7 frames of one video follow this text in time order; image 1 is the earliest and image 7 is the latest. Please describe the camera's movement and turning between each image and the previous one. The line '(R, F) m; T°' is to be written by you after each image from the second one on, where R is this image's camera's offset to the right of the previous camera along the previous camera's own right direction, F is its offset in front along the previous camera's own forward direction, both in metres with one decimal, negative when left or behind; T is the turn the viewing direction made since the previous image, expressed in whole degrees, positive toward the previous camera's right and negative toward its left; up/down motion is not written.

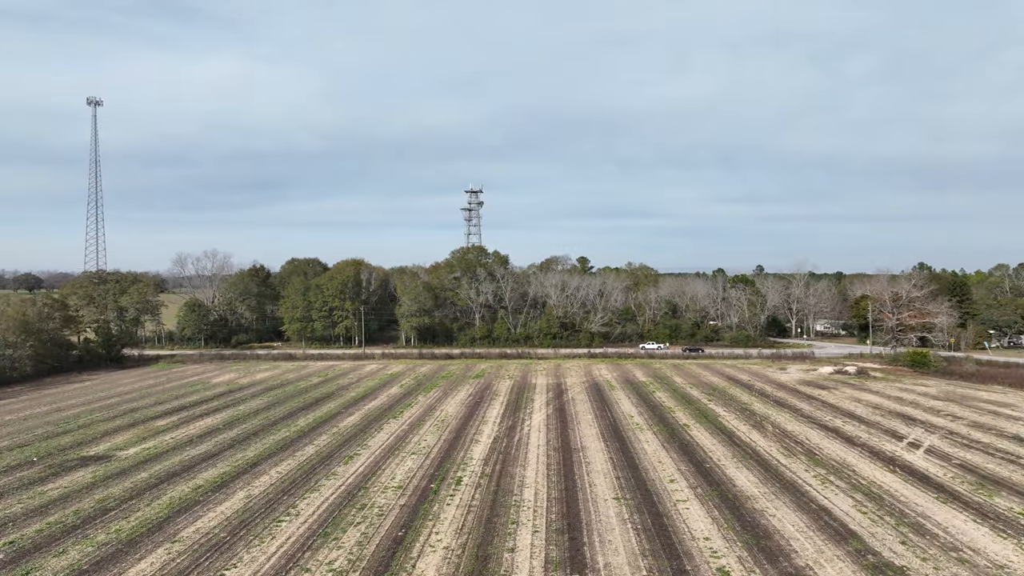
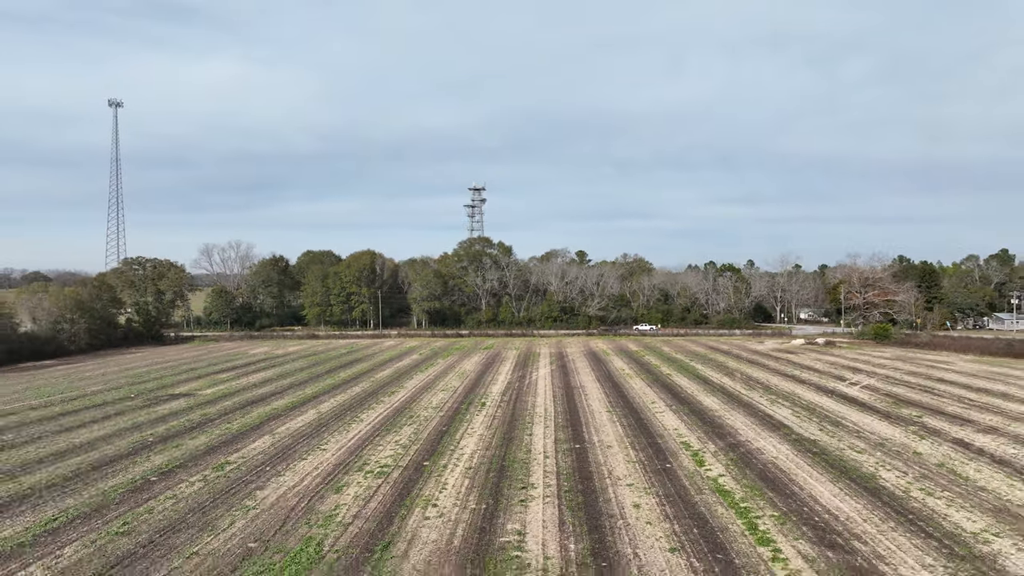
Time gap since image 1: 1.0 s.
(-0.5, -3.4) m; 0°
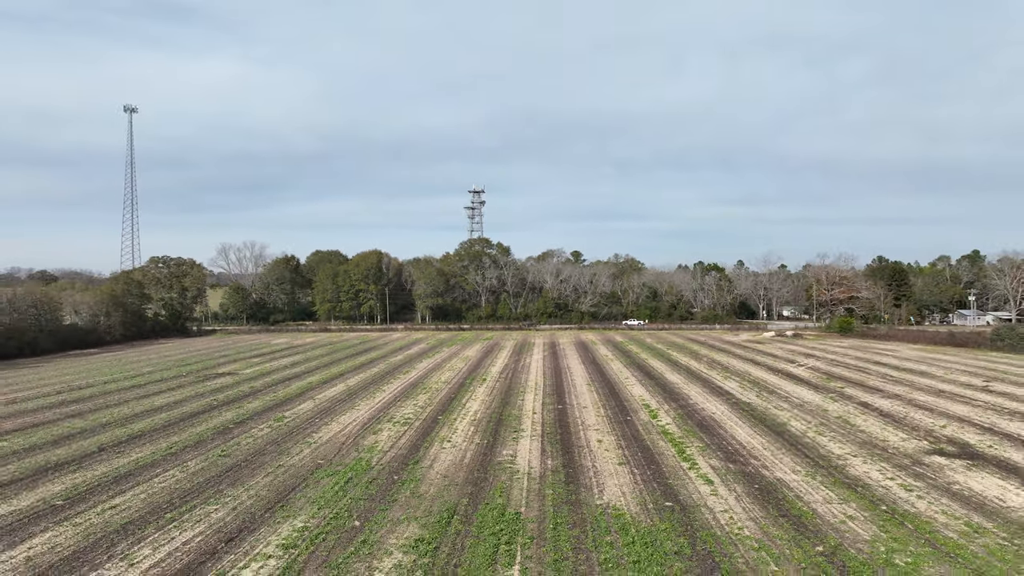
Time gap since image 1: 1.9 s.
(+0.1, -3.1) m; 0°
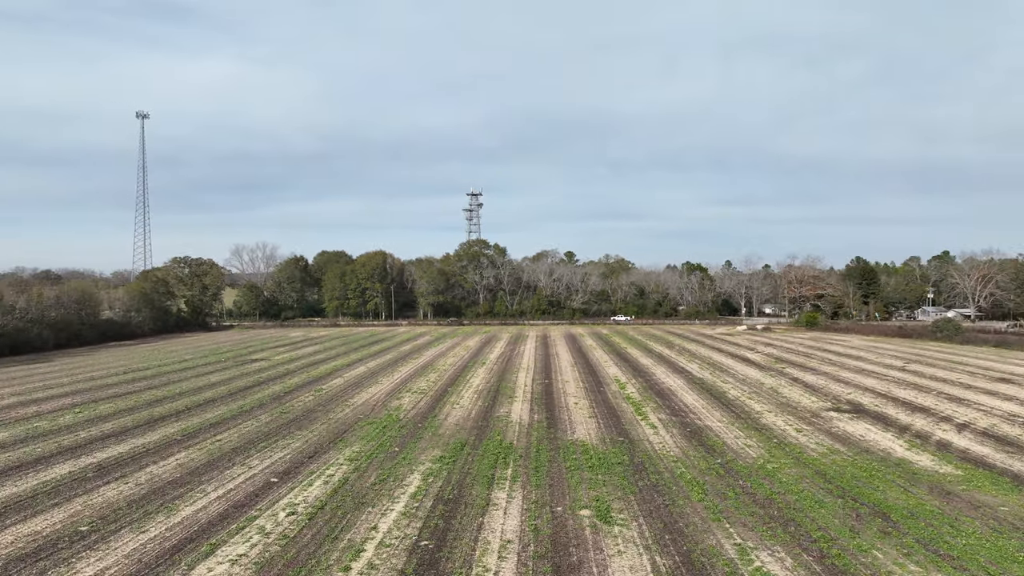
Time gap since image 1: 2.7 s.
(0.0, -3.4) m; 0°
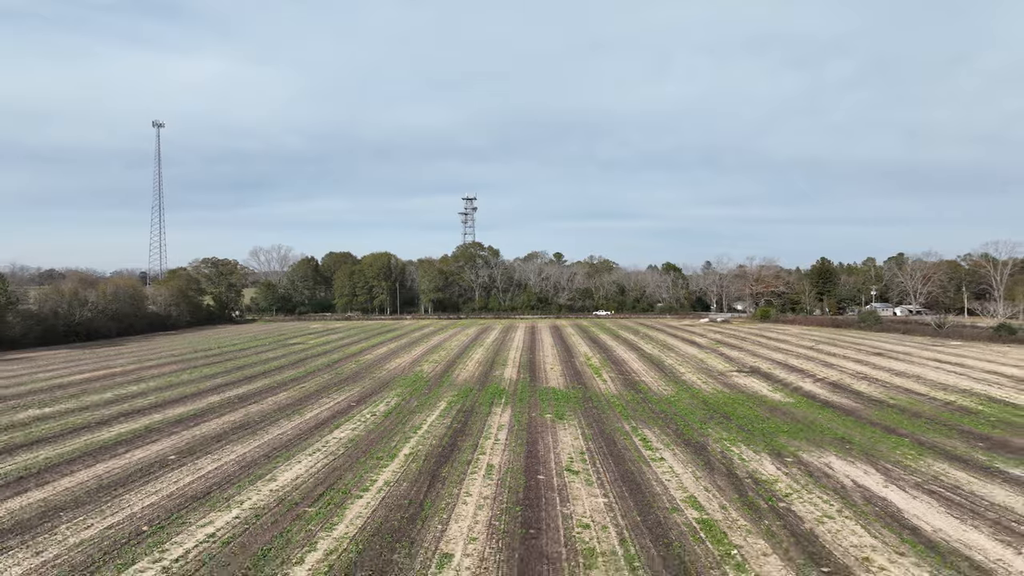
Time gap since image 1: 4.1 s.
(0.0, -5.5) m; +1°
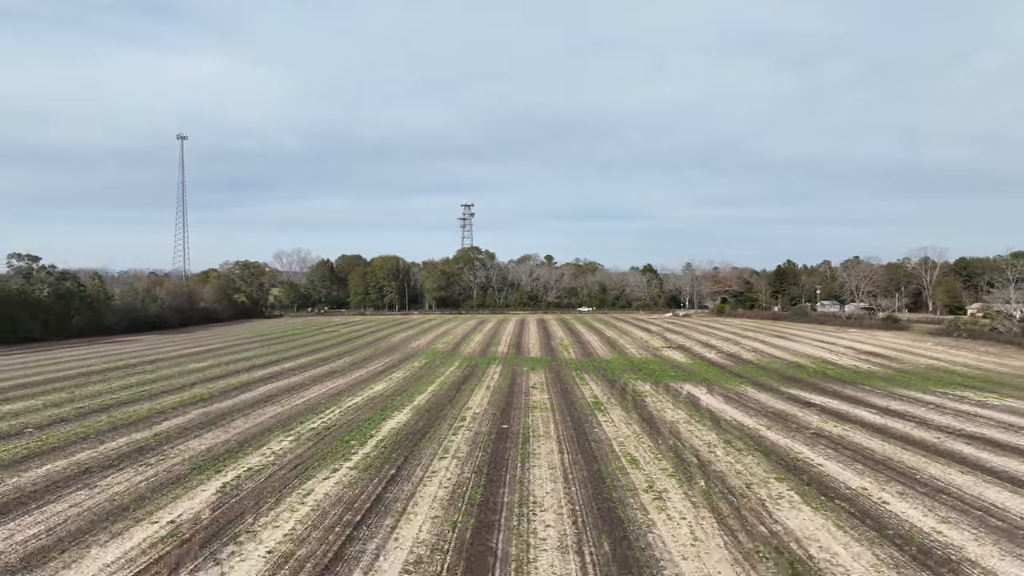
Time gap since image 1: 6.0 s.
(+0.3, -7.5) m; 0°
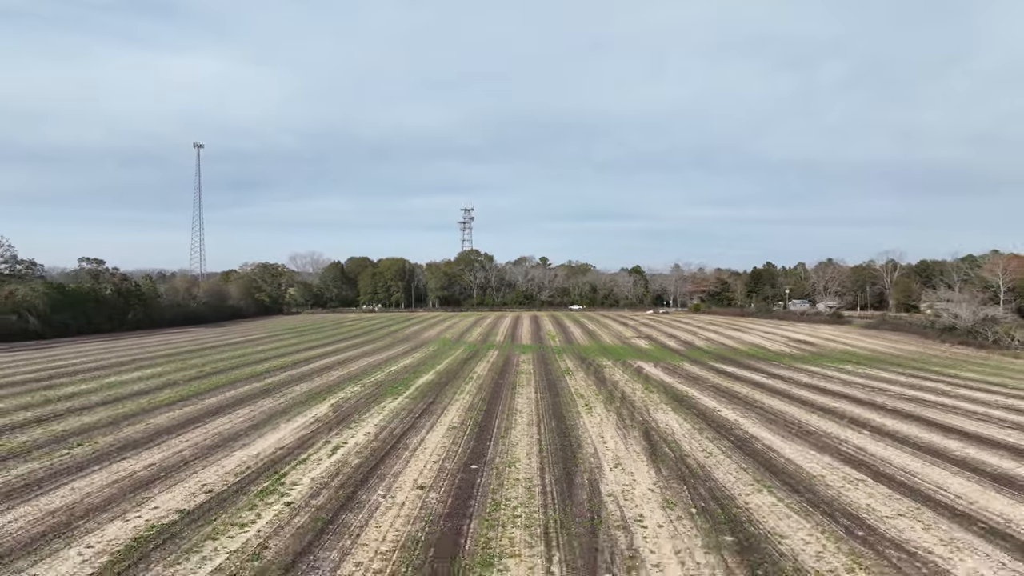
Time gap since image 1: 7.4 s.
(+0.2, -5.4) m; 0°
